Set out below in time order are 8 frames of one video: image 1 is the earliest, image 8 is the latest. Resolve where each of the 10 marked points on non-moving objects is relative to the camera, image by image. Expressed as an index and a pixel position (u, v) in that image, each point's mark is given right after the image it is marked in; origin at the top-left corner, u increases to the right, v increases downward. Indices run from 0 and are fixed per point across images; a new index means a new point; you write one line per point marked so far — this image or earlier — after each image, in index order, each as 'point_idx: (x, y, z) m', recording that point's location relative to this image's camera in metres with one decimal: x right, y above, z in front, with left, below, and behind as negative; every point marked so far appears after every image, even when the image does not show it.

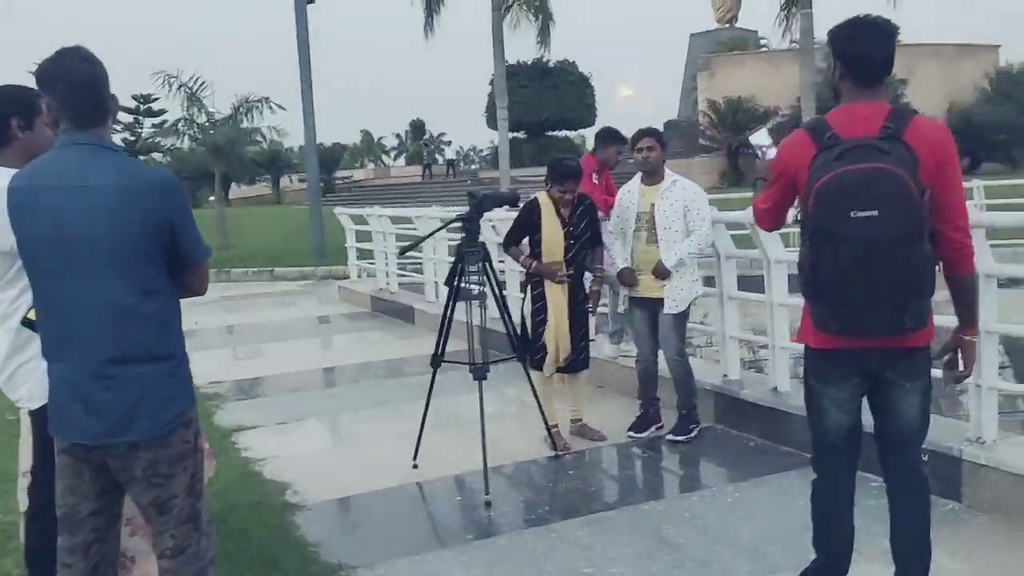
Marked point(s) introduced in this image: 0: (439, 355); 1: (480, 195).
0: (-0.4, -0.4, +4.8) m
1: (-0.2, +0.4, +4.6) m
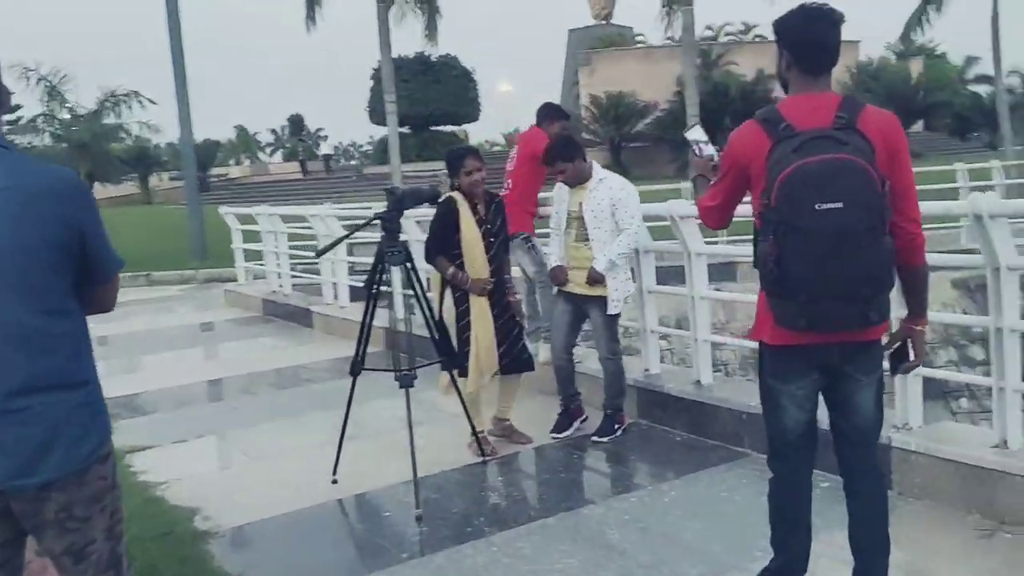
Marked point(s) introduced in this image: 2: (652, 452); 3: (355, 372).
0: (-0.8, -0.4, +4.6) m
1: (-0.5, +0.4, +4.3) m
2: (+0.7, -0.9, +4.9) m
3: (-0.8, -0.4, +4.6) m
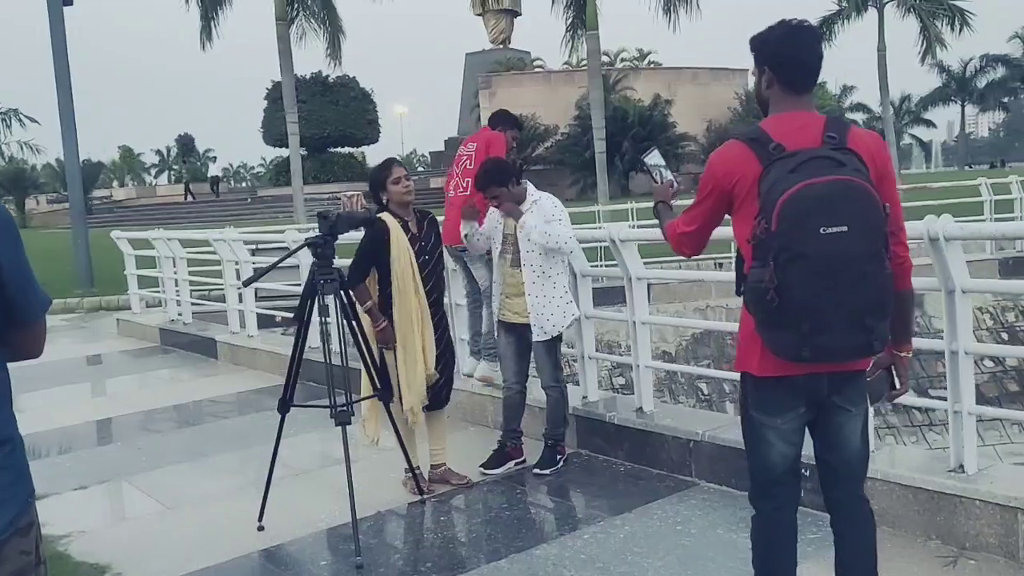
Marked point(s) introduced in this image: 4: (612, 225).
0: (-1.0, -0.5, +4.3) m
1: (-0.8, +0.3, +4.0) m
2: (+0.4, -1.0, +4.7) m
3: (-1.0, -0.6, +4.3) m
4: (+0.5, +0.3, +4.9) m
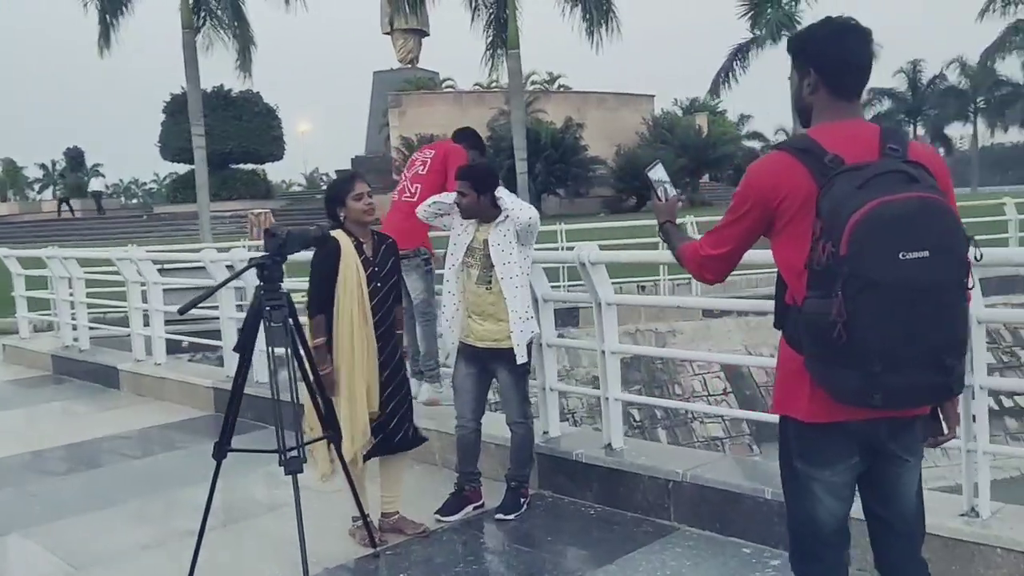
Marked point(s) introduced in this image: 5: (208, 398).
0: (-1.1, -0.6, +3.7) m
1: (-0.9, +0.2, +3.5) m
2: (+0.3, -1.1, +4.3) m
3: (-1.2, -0.7, +3.7) m
4: (+0.3, +0.2, +4.6) m
5: (-2.3, -0.9, +7.3) m
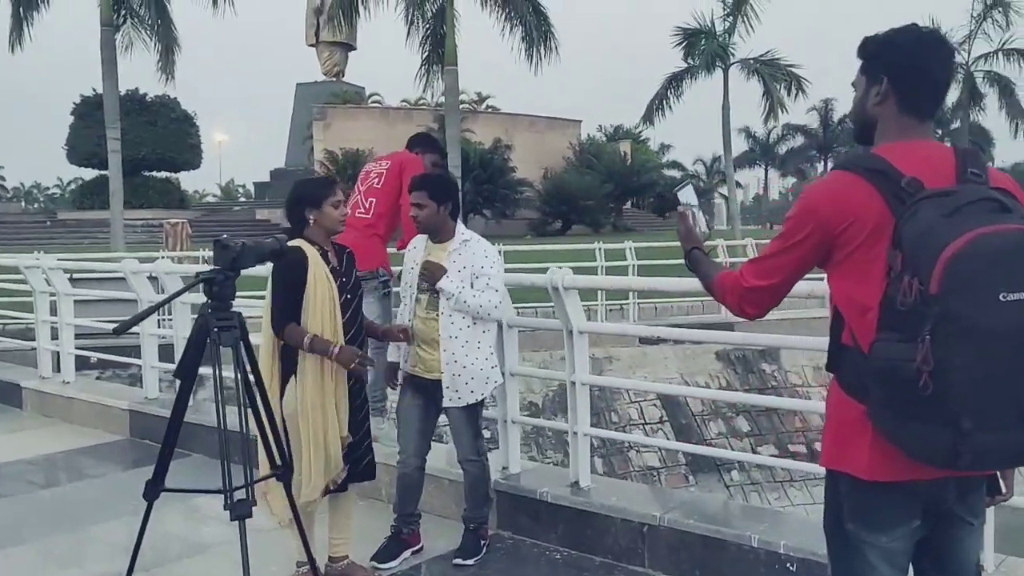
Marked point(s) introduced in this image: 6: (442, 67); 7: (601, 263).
0: (-1.2, -0.7, +3.2) m
1: (-0.9, +0.1, +3.1) m
2: (+0.1, -1.2, +4.0) m
3: (-1.3, -0.7, +3.3) m
4: (+0.2, +0.1, +4.3) m
5: (-2.8, -0.9, +6.7) m
6: (-1.2, +3.8, +16.4) m
7: (+1.1, +0.3, +11.9) m
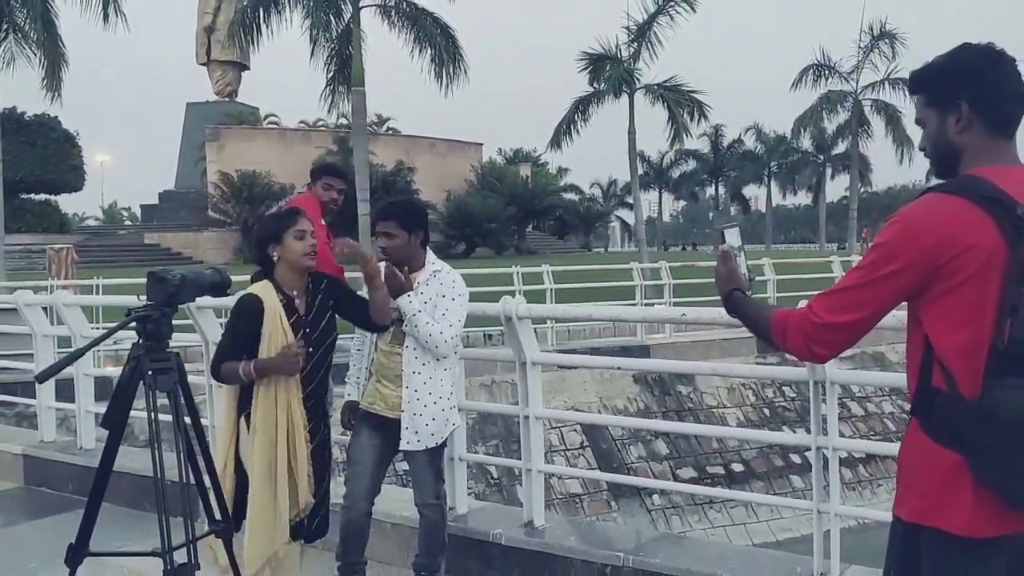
0: (-1.3, -0.8, +2.9) m
1: (-1.0, 0.0, +2.8) m
2: (-0.1, -1.3, +3.7) m
3: (-1.3, -0.8, +2.9) m
4: (0.0, 0.0, +4.0) m
5: (-3.2, -1.2, +6.1) m
6: (-2.8, +3.4, +16.0) m
7: (+0.1, 0.0, +11.7) m
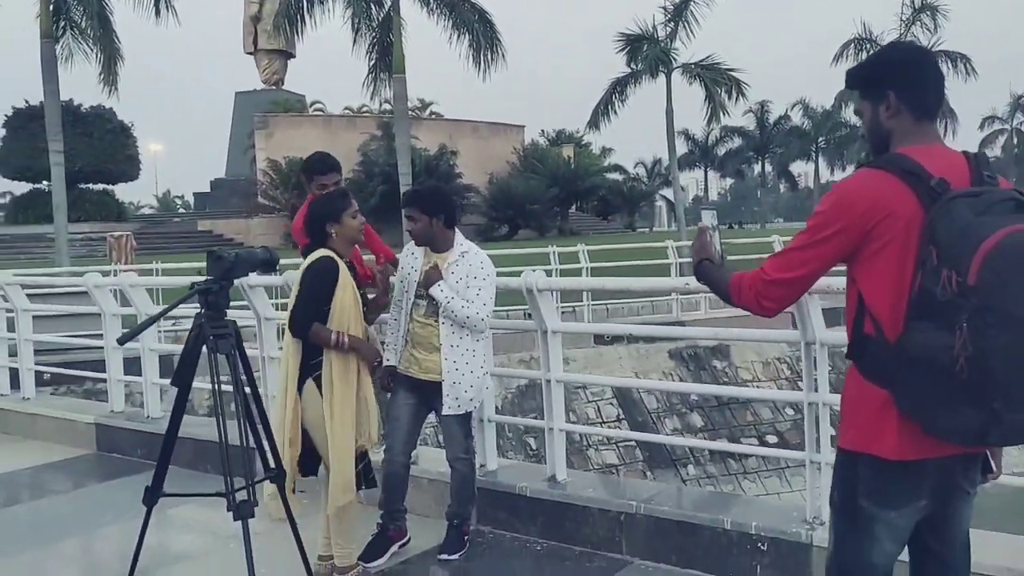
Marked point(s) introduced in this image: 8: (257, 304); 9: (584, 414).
0: (-1.3, -0.7, +3.3) m
1: (-1.0, +0.1, +3.2) m
2: (0.0, -1.2, +4.1) m
3: (-1.3, -0.8, +3.3) m
4: (+0.1, +0.1, +4.4) m
5: (-3.0, -1.0, +6.7) m
6: (-2.1, +3.7, +16.4) m
7: (+0.6, +0.3, +12.1) m
8: (-1.4, -0.1, +5.3) m
9: (+0.8, -1.5, +11.0) m
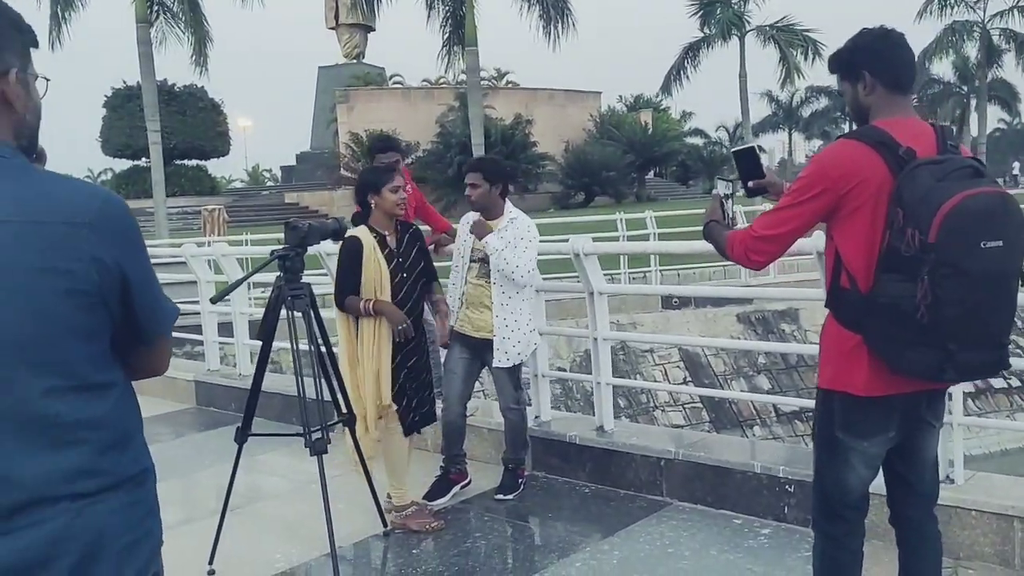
0: (-1.1, -0.6, +3.8) m
1: (-0.8, +0.2, +3.7) m
2: (+0.3, -1.1, +4.5) m
3: (-1.1, -0.6, +3.9) m
4: (+0.3, +0.3, +4.8) m
5: (-2.5, -0.8, +7.3) m
6: (-0.9, +4.3, +16.8) m
7: (+1.5, +0.7, +12.4) m
8: (-1.1, +0.1, +5.8) m
9: (+1.7, -1.1, +11.3) m
